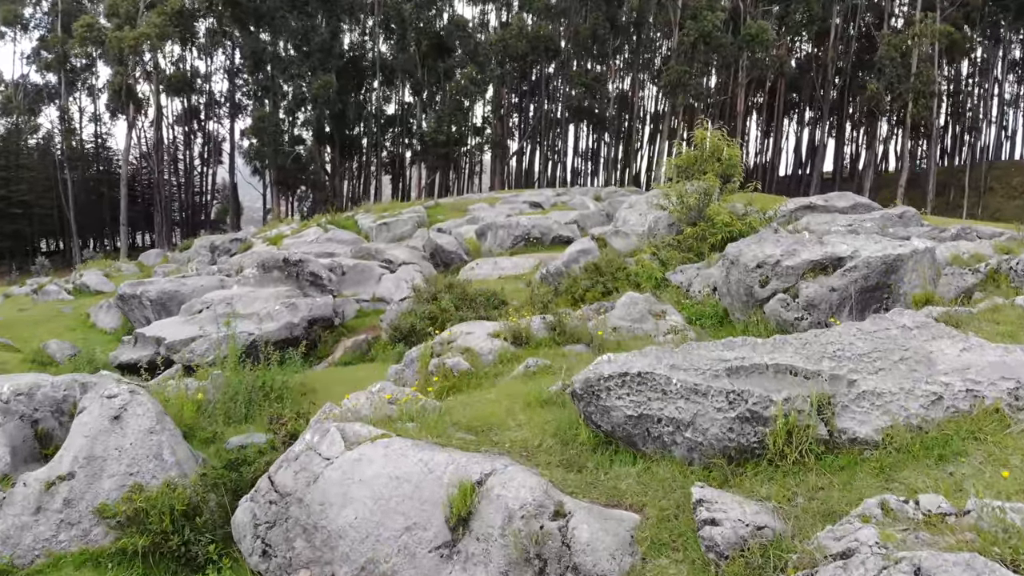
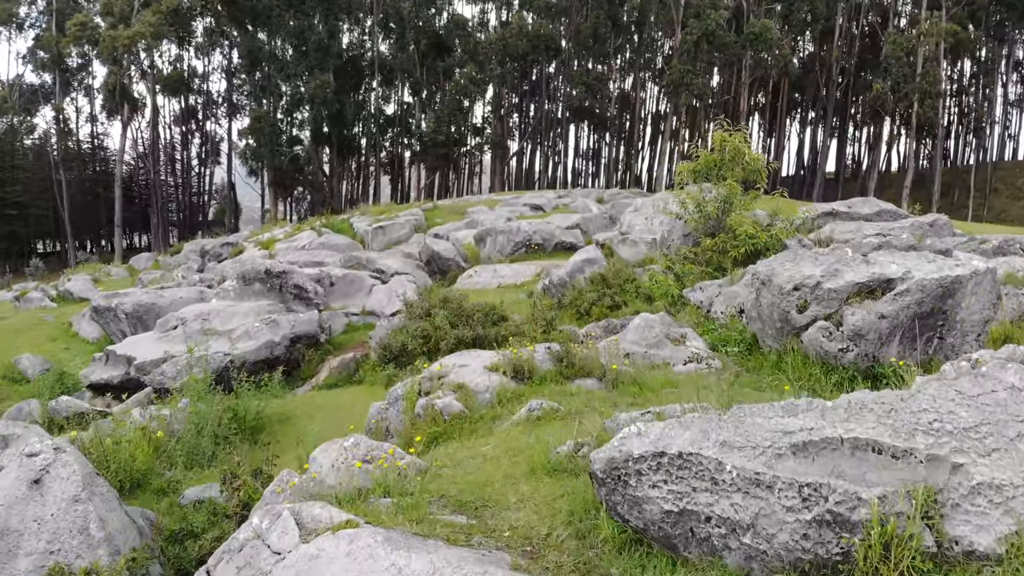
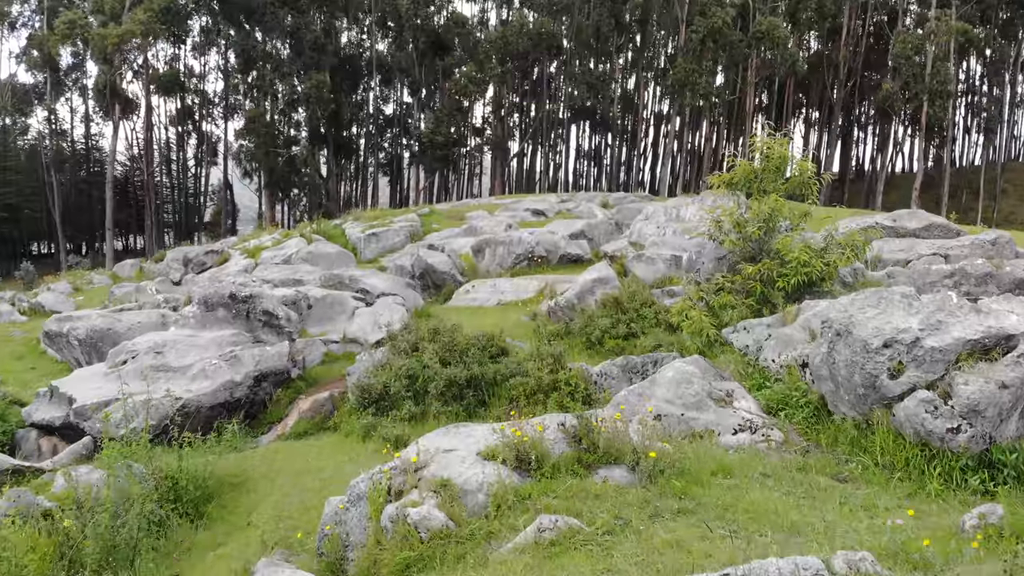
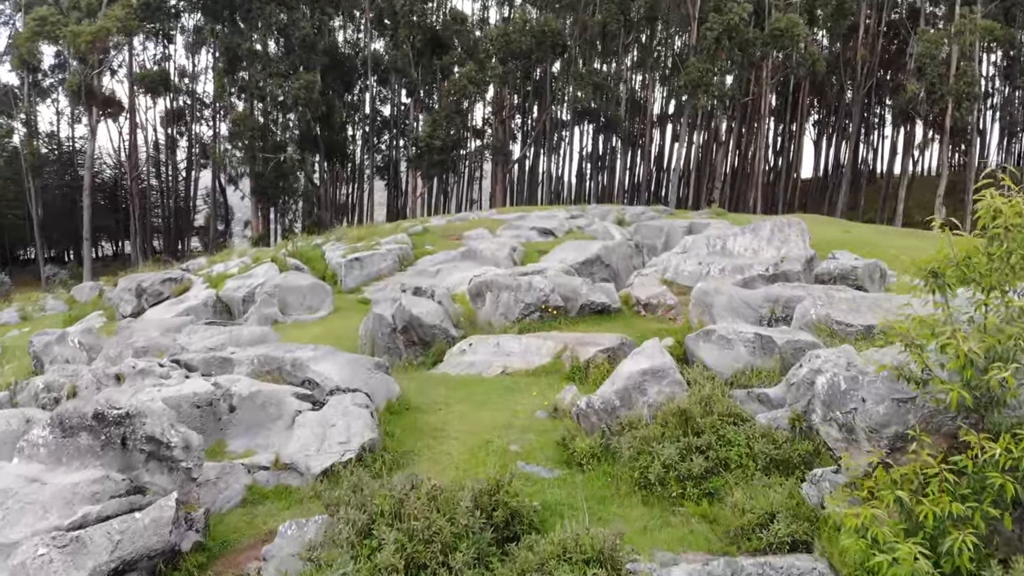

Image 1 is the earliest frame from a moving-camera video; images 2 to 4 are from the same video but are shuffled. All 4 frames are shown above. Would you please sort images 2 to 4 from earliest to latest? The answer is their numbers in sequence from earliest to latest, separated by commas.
2, 3, 4
